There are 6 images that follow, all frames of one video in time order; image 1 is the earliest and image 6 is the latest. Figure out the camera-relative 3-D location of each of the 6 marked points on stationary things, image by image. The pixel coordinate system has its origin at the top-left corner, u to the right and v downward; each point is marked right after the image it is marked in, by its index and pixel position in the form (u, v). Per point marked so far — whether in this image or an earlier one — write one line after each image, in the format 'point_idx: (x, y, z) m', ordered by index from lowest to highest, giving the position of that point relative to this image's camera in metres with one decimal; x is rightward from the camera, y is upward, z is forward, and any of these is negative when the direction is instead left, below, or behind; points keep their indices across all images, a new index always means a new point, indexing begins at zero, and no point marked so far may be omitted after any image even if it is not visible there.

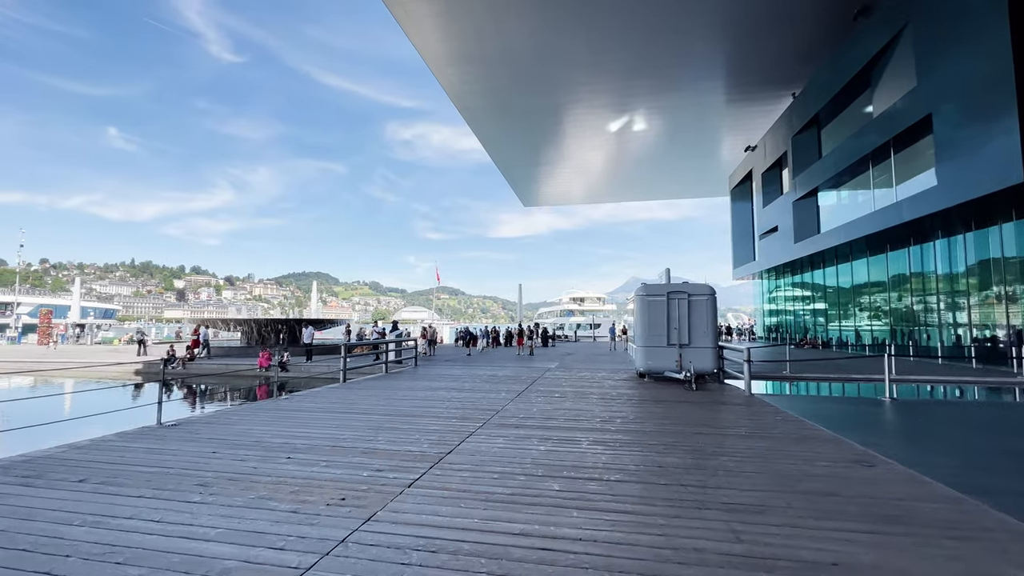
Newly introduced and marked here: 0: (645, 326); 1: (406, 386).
0: (+3.2, -0.9, +10.8) m
1: (-2.6, -2.3, +10.9) m
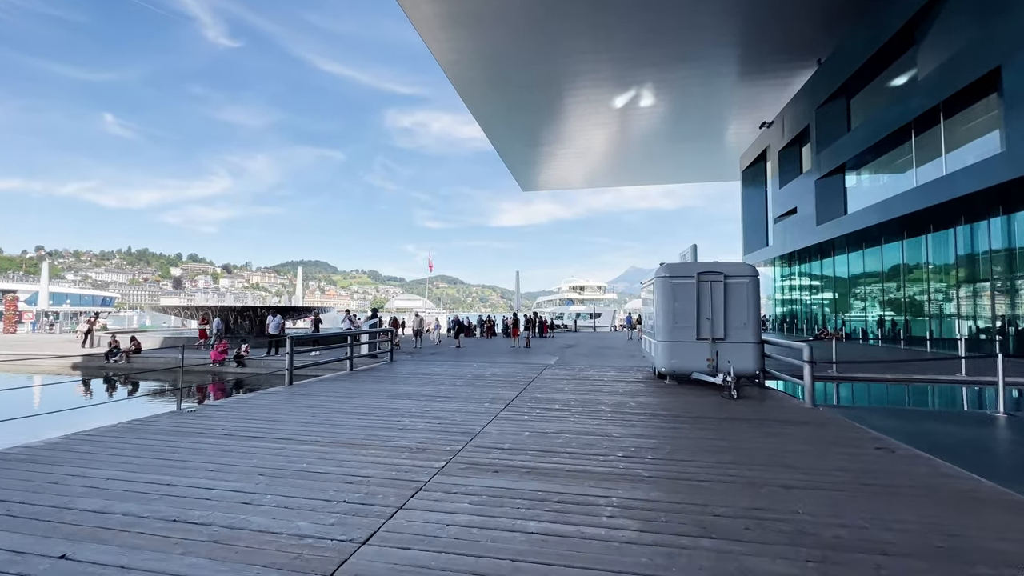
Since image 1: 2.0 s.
0: (+3.0, -0.6, +8.6) m
1: (-2.8, -1.9, +8.7) m
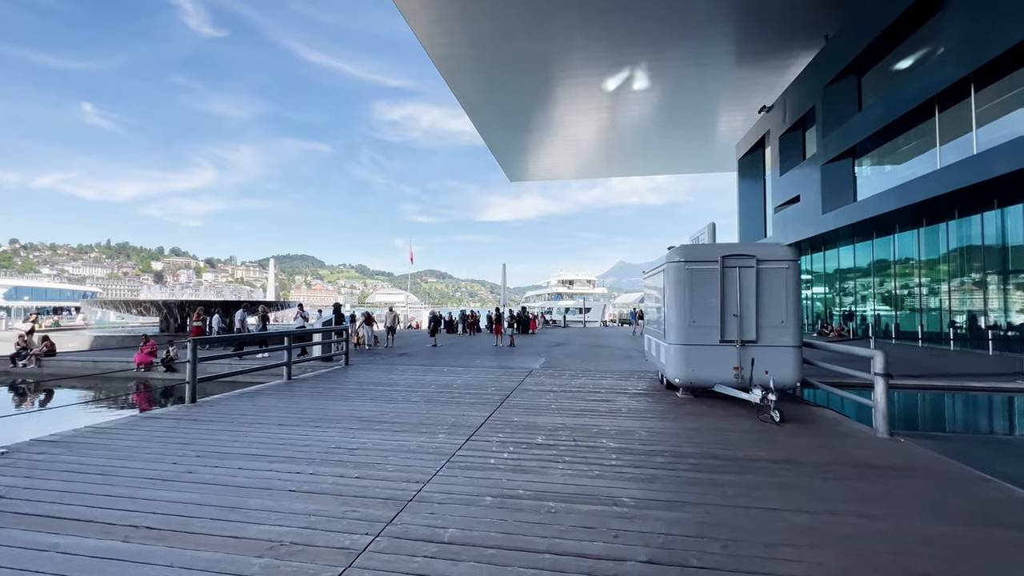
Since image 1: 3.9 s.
0: (+2.6, -0.4, +6.7) m
1: (-3.2, -1.7, +6.7) m
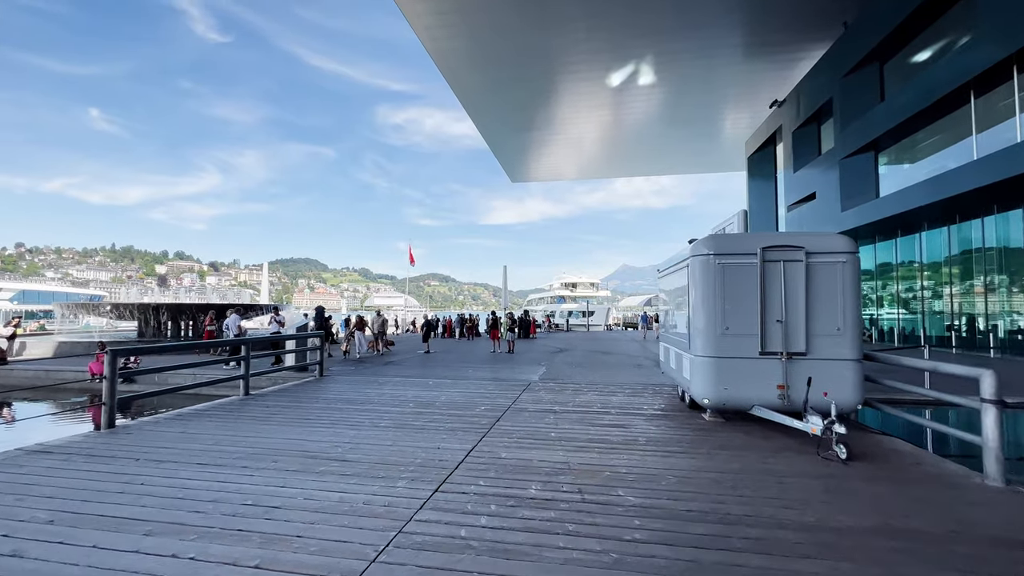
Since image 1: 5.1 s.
0: (+2.5, -0.4, +5.5) m
1: (-3.3, -1.7, +5.5) m
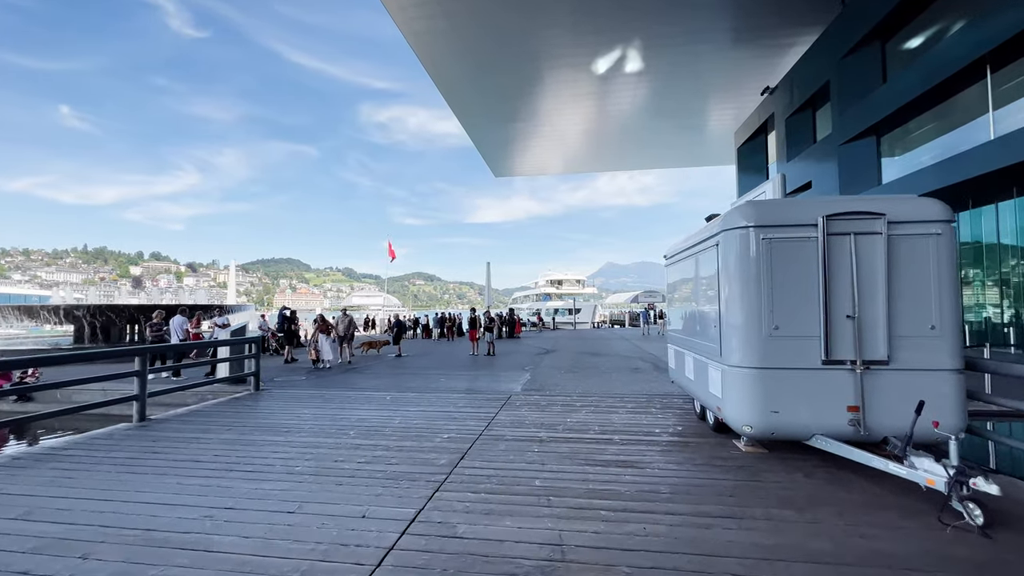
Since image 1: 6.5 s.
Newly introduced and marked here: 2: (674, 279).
0: (+2.2, -0.2, +4.0) m
1: (-3.6, -1.7, +3.8) m
2: (+2.4, +0.1, +6.7) m
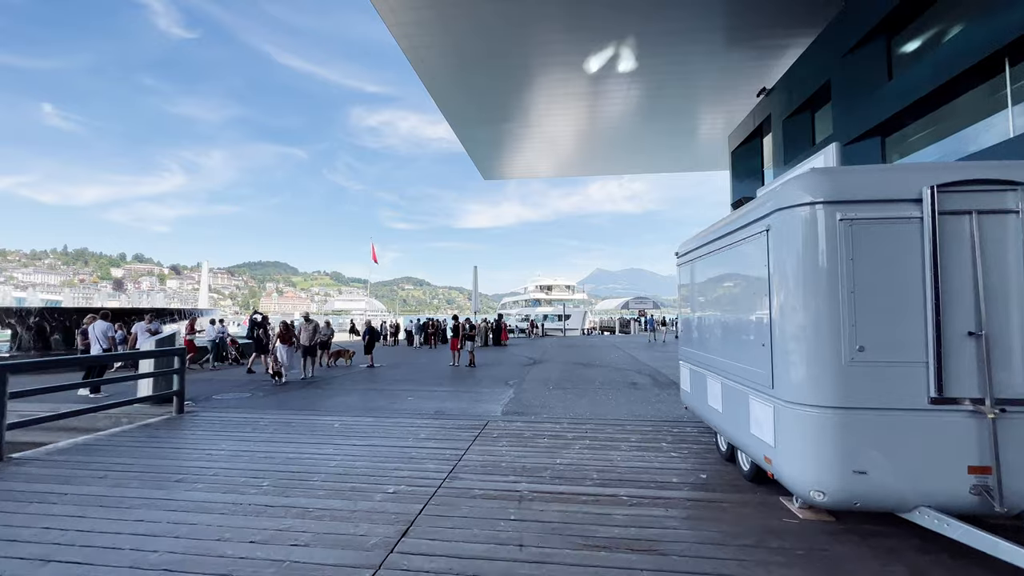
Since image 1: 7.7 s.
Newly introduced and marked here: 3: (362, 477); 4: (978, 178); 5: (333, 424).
0: (+1.9, -0.2, +2.7) m
1: (-3.8, -1.6, +2.4) m
2: (+2.1, +0.1, +5.5) m
3: (-1.4, -1.7, +4.1) m
4: (+2.8, +0.7, +2.6) m
5: (-2.5, -1.9, +6.3) m
